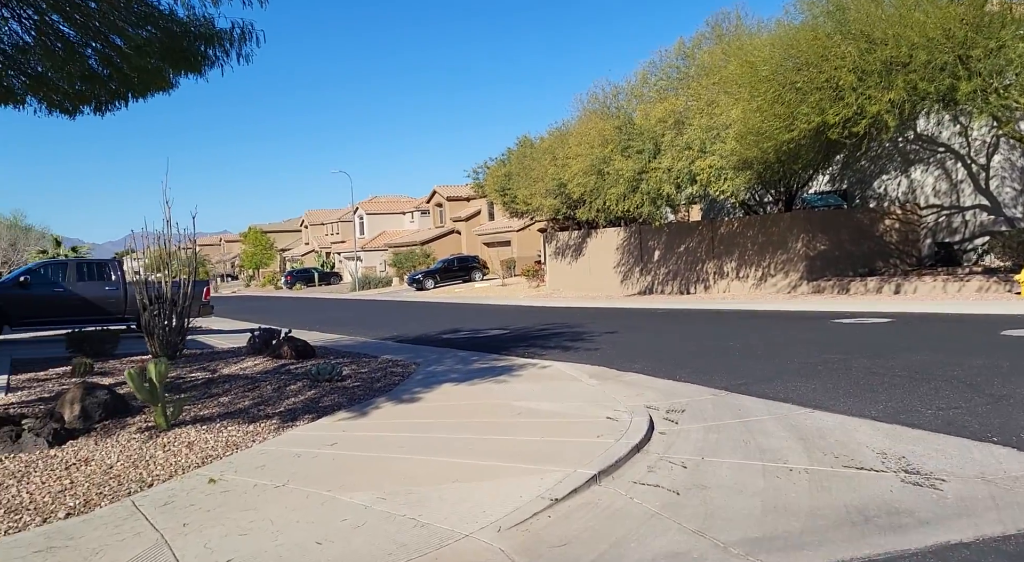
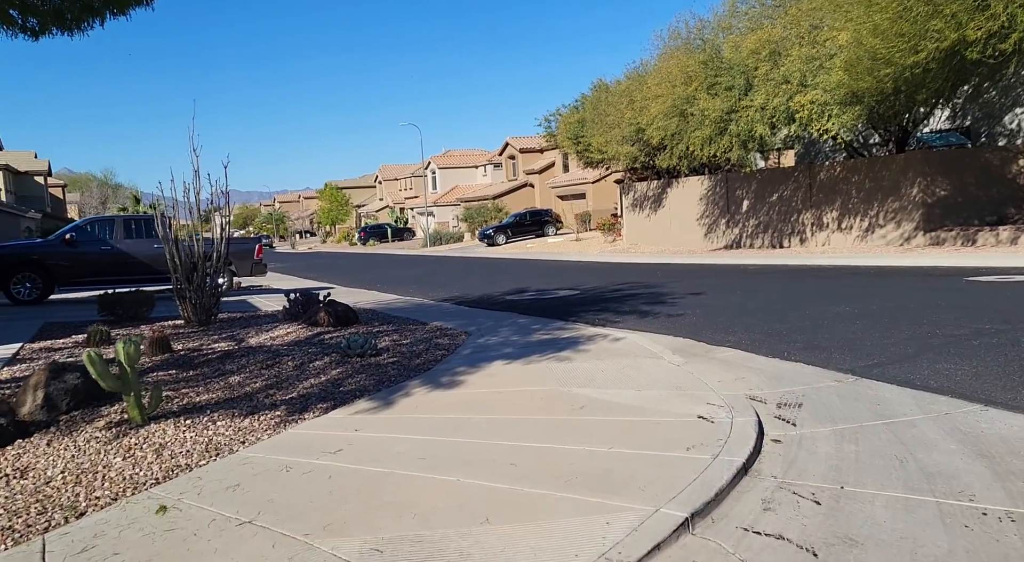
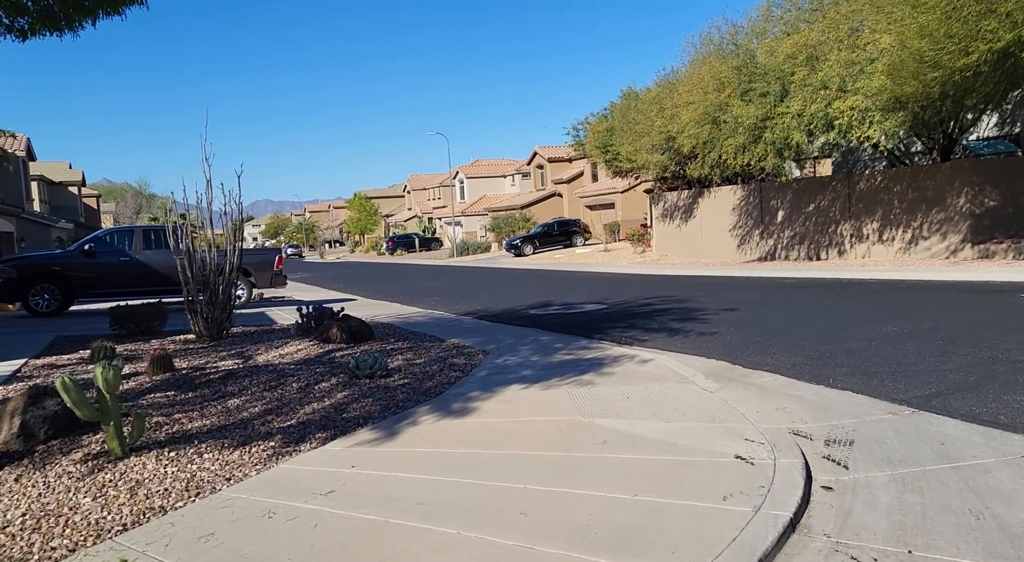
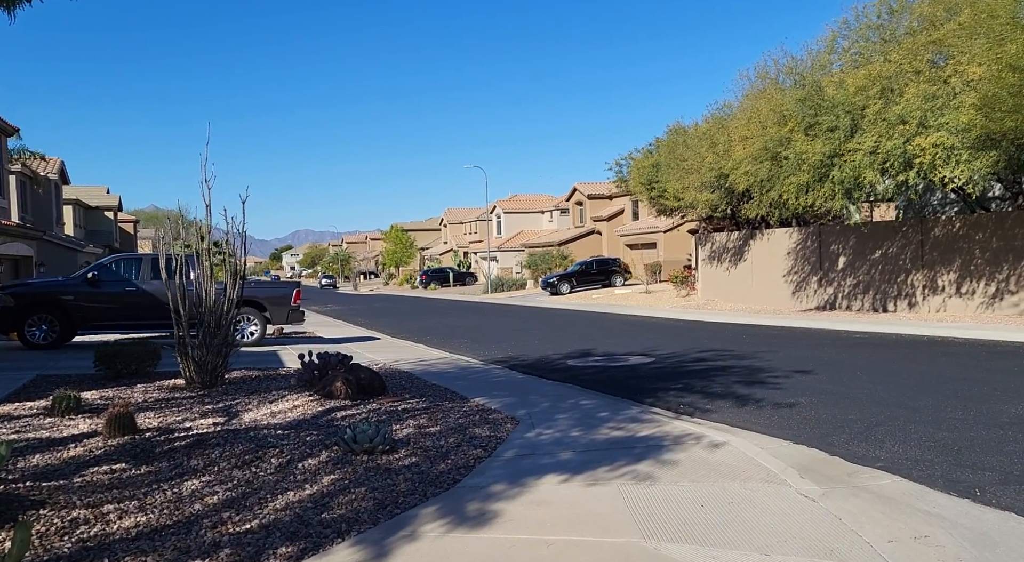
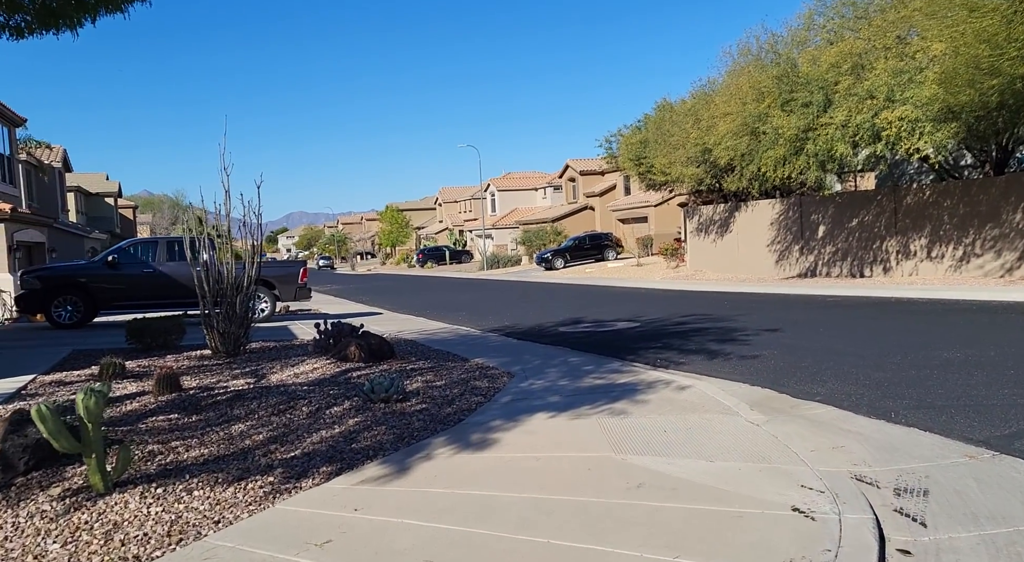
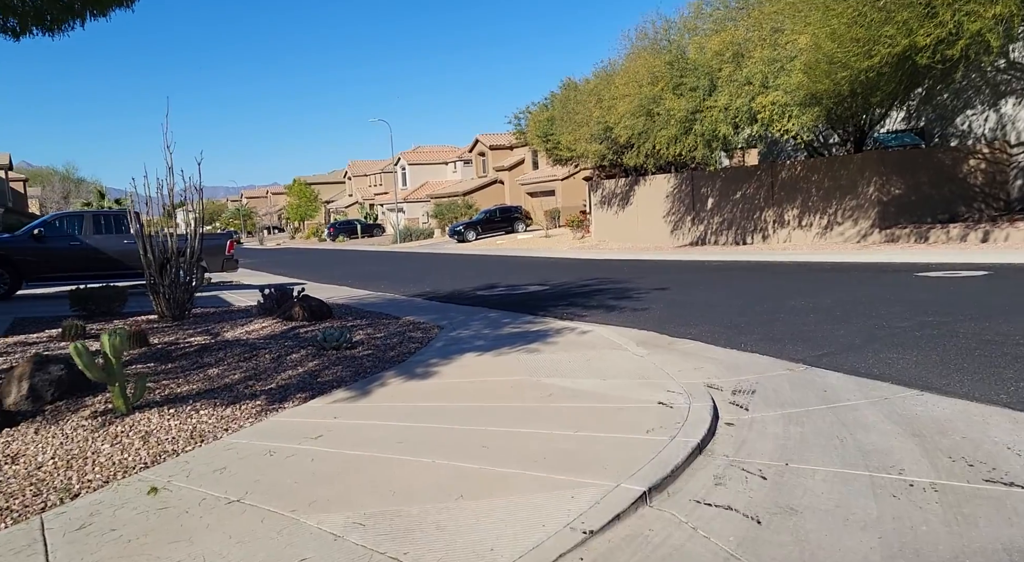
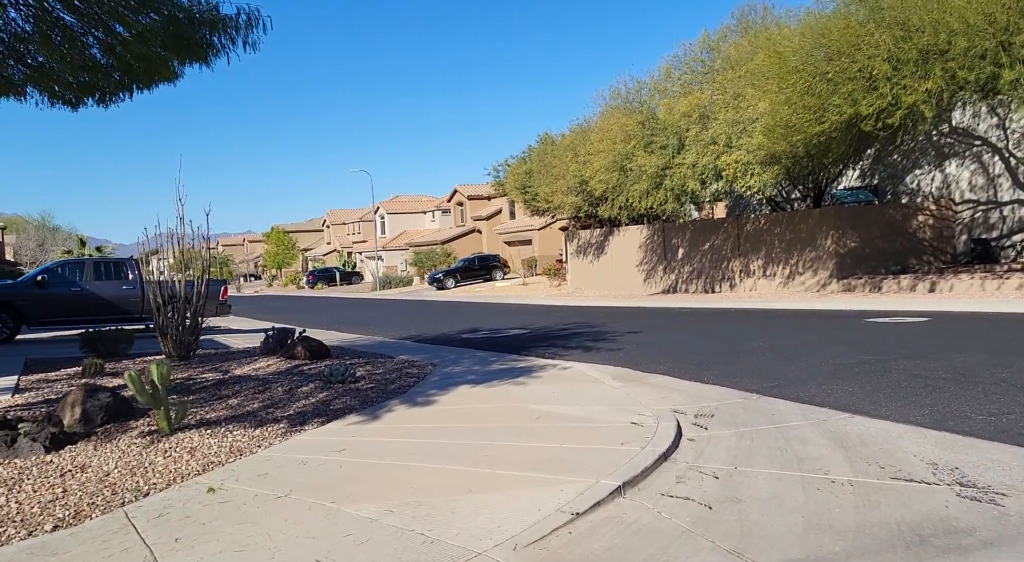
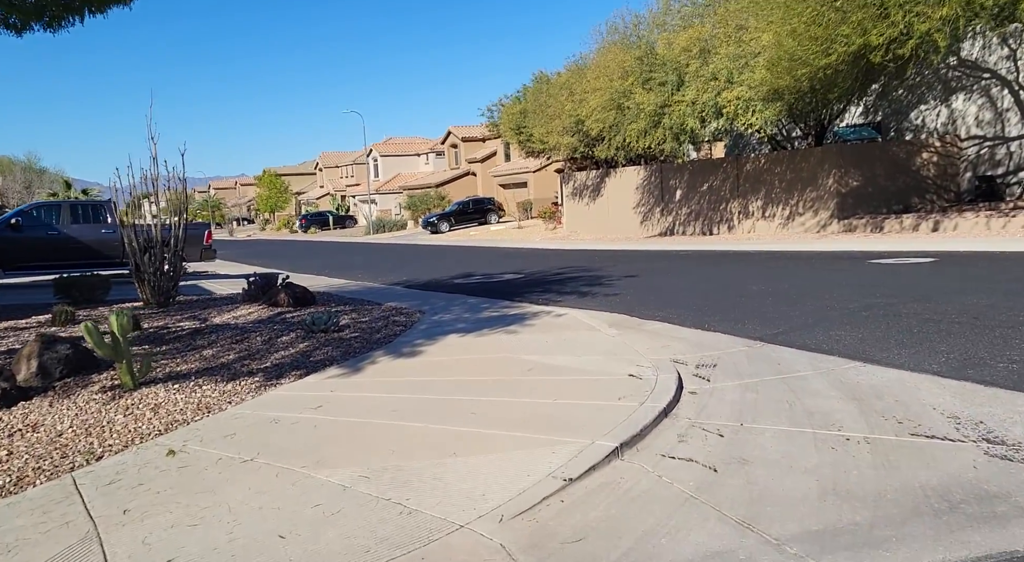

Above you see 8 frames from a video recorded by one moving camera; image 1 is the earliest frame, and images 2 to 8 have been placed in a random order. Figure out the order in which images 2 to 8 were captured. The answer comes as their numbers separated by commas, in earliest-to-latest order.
7, 8, 6, 2, 3, 5, 4
